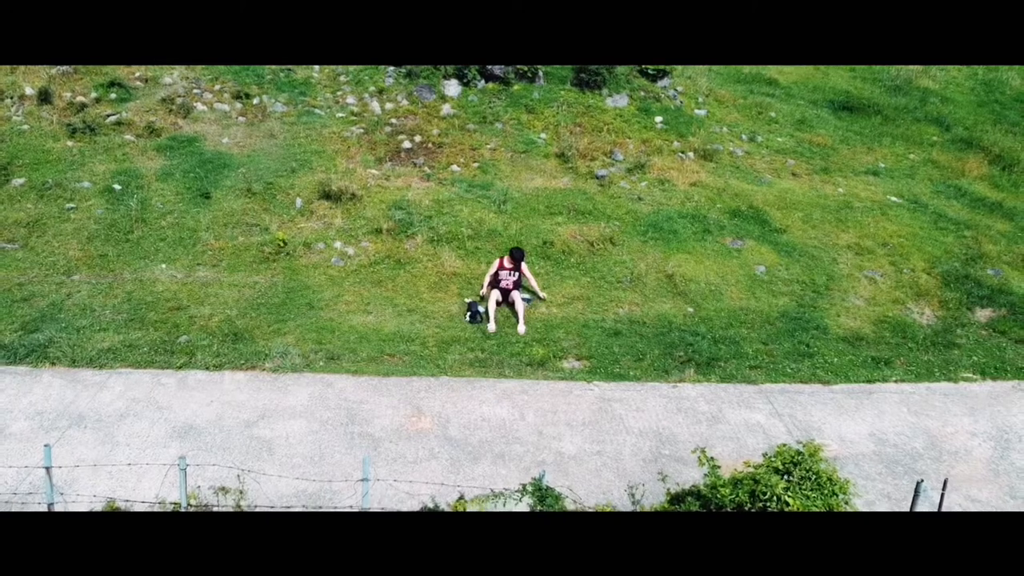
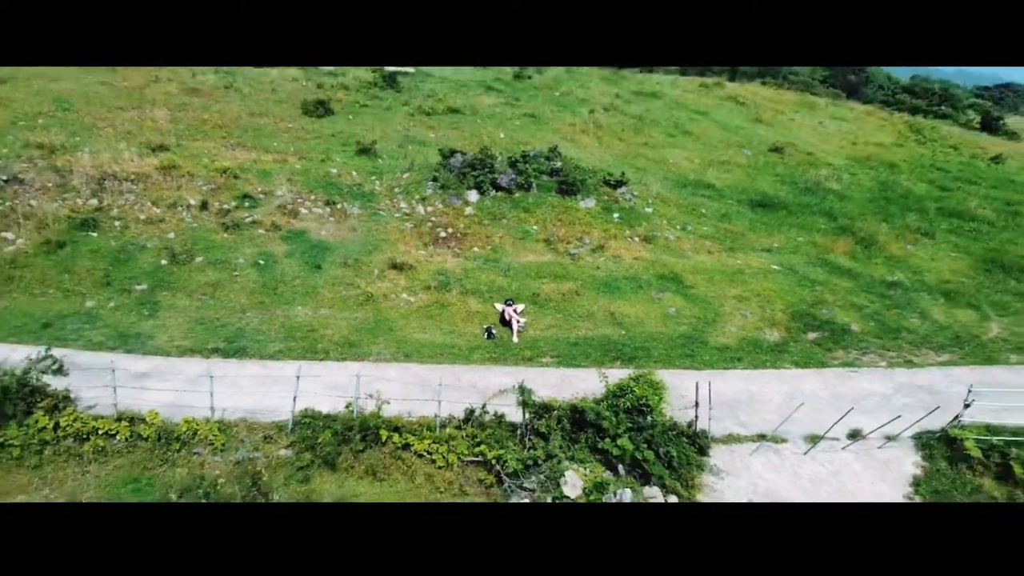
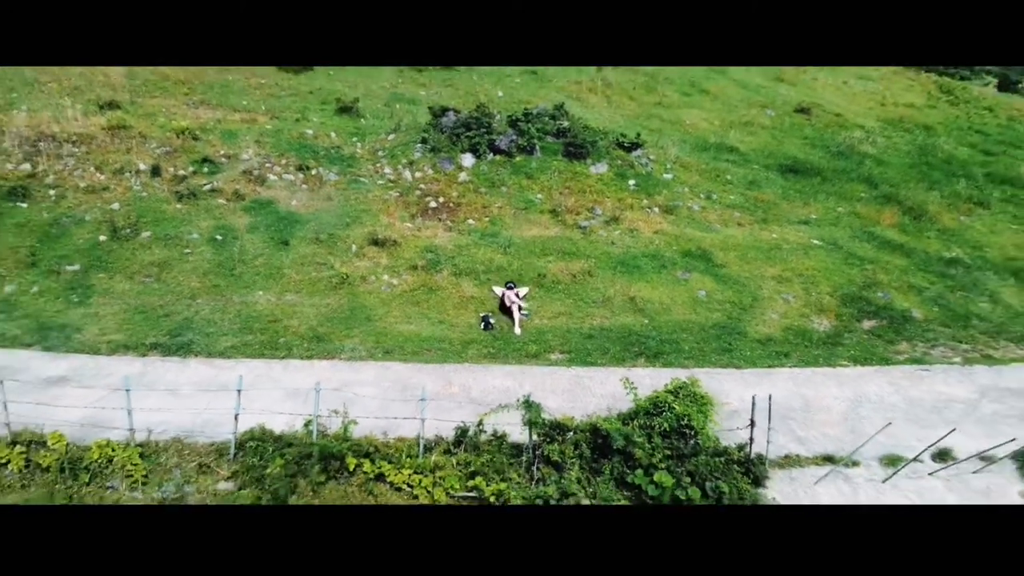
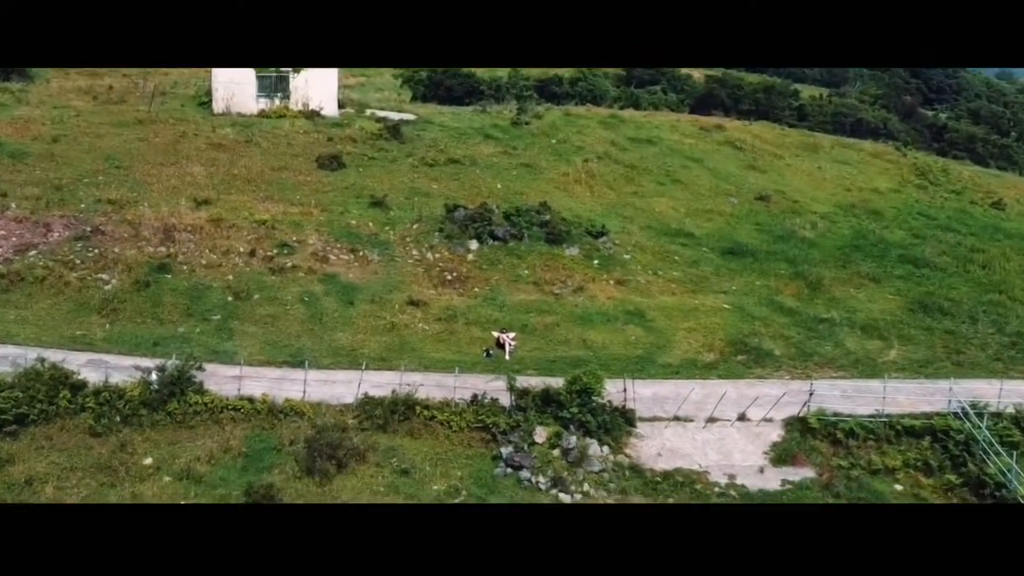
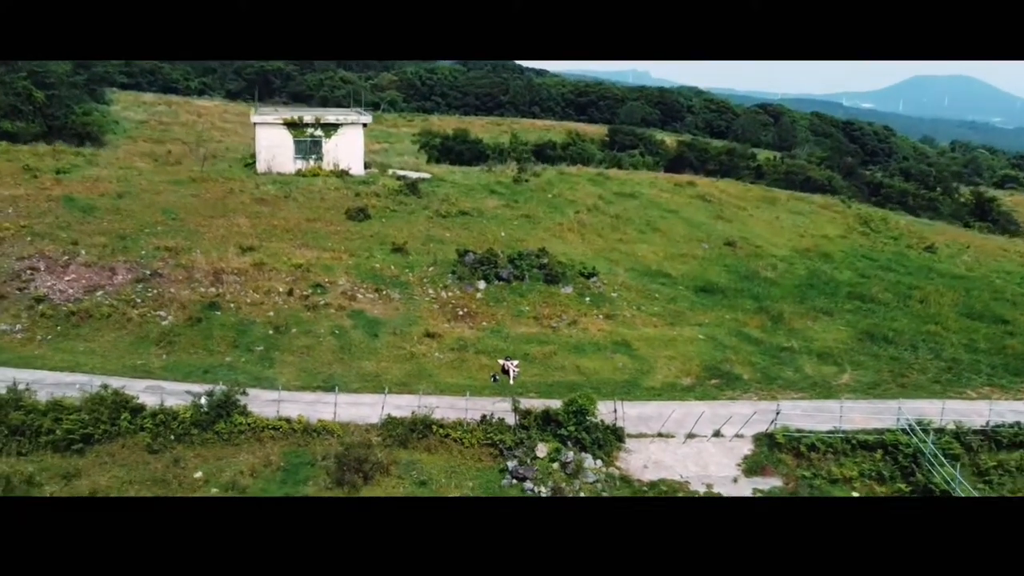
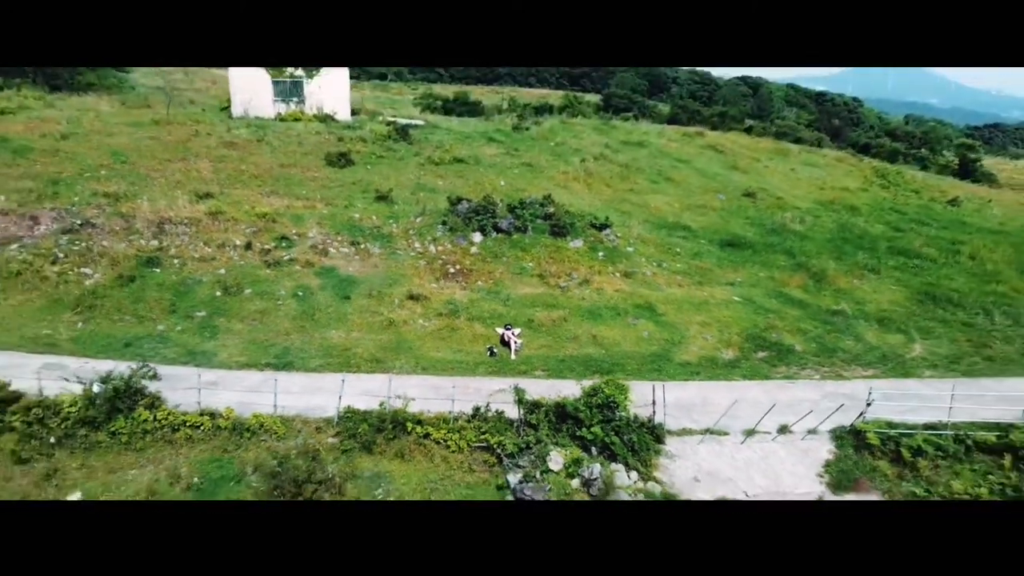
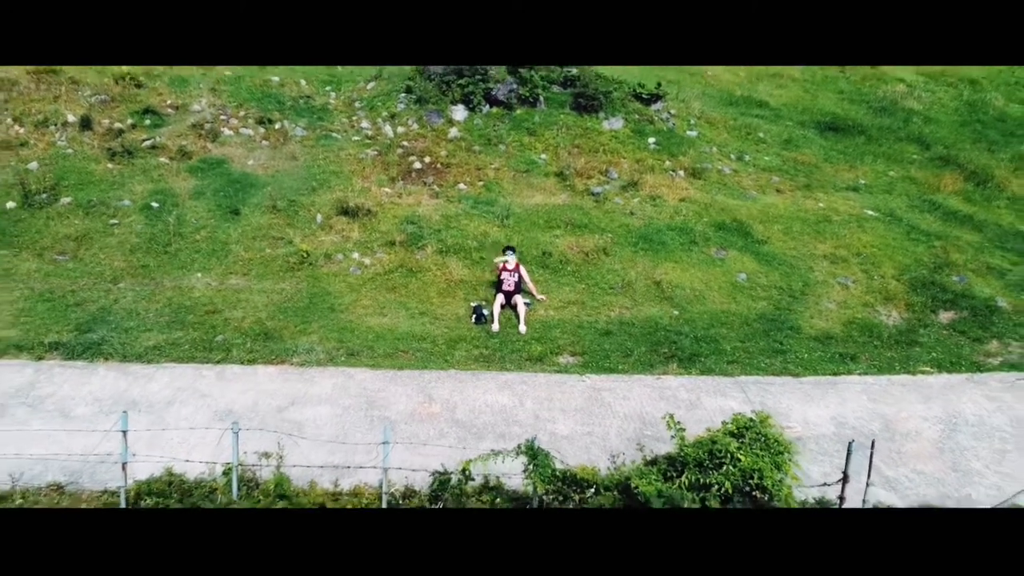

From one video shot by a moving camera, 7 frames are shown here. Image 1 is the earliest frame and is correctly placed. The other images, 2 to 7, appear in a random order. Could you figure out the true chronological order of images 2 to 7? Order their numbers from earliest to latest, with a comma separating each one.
7, 3, 2, 6, 5, 4
